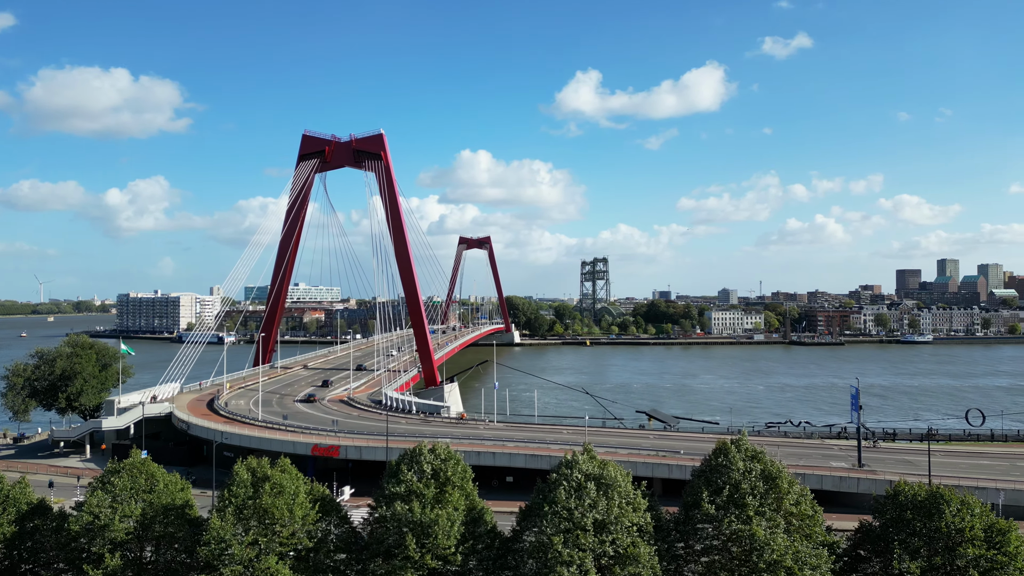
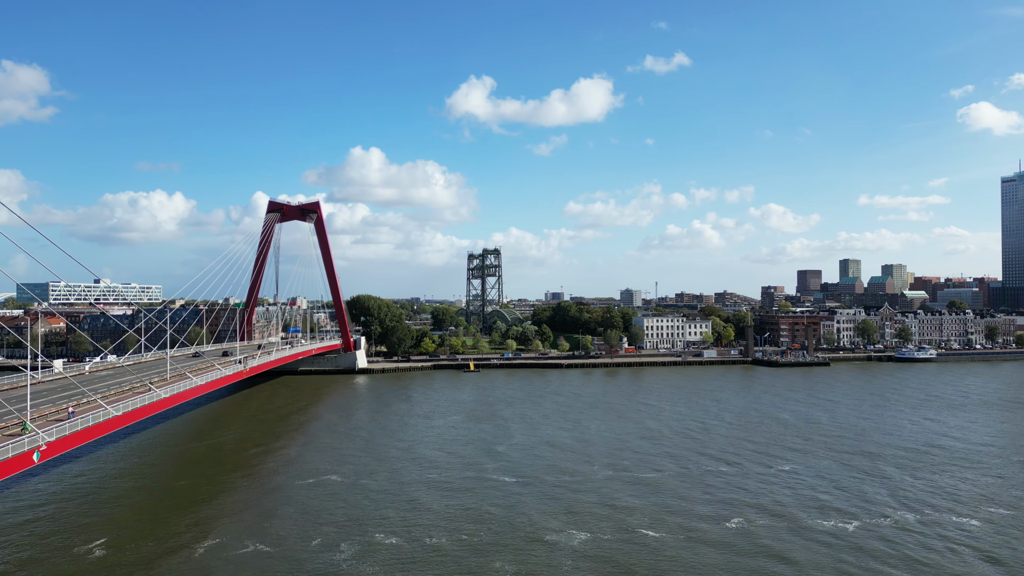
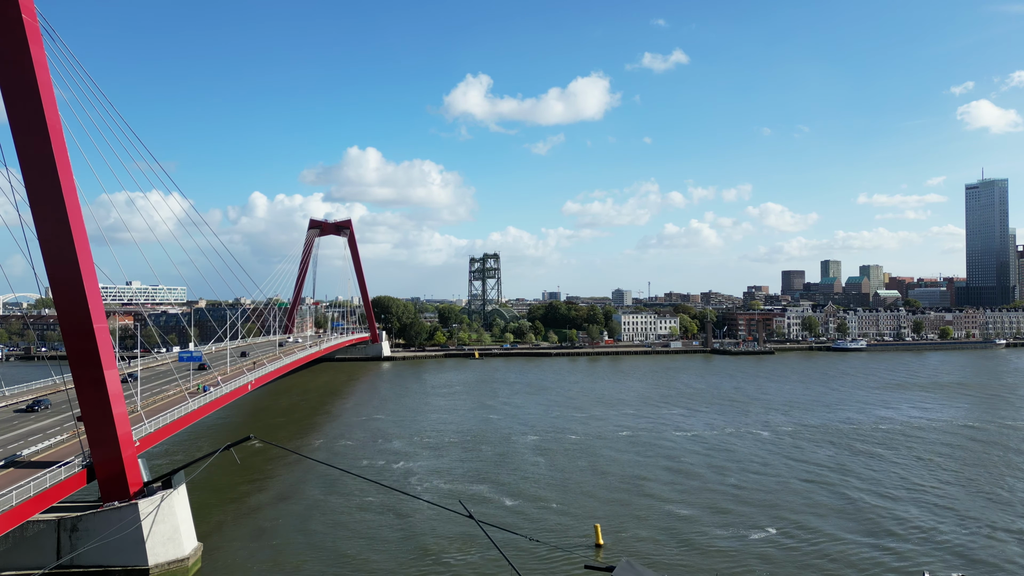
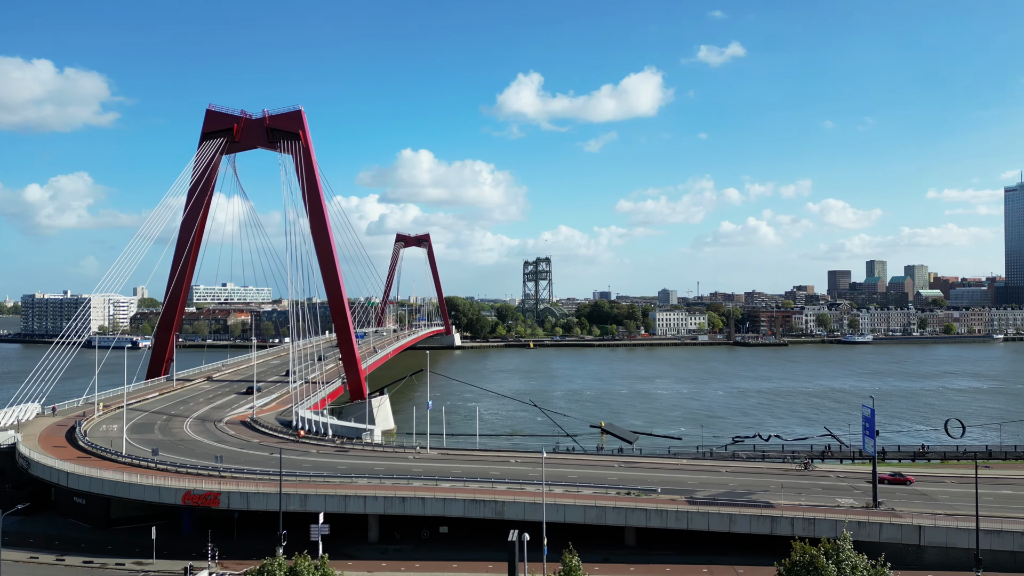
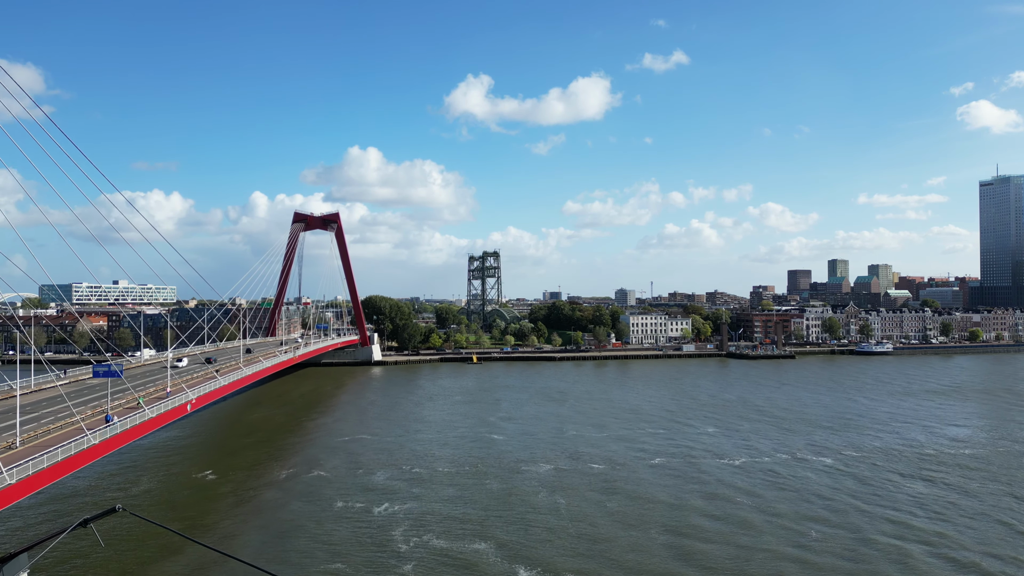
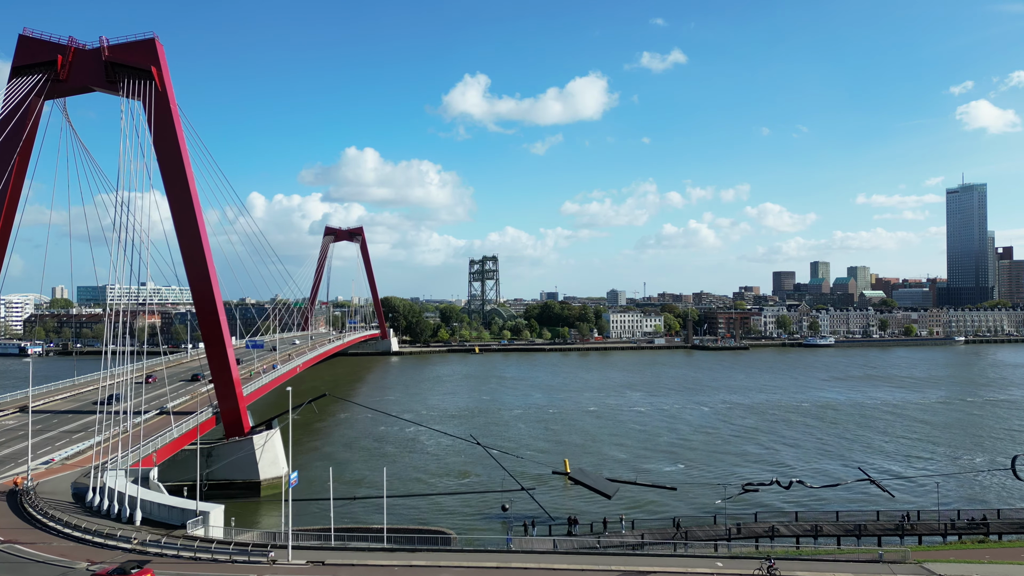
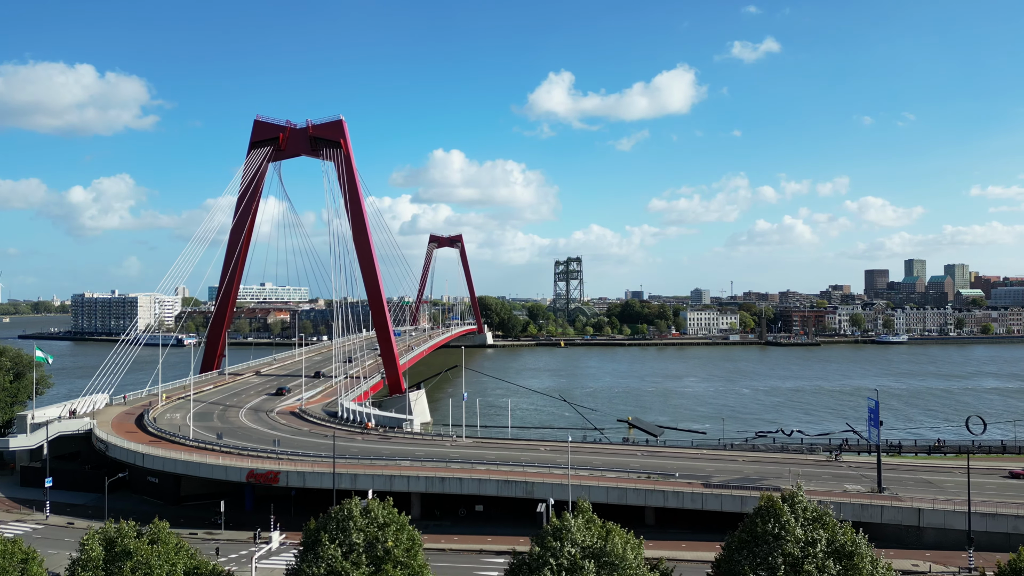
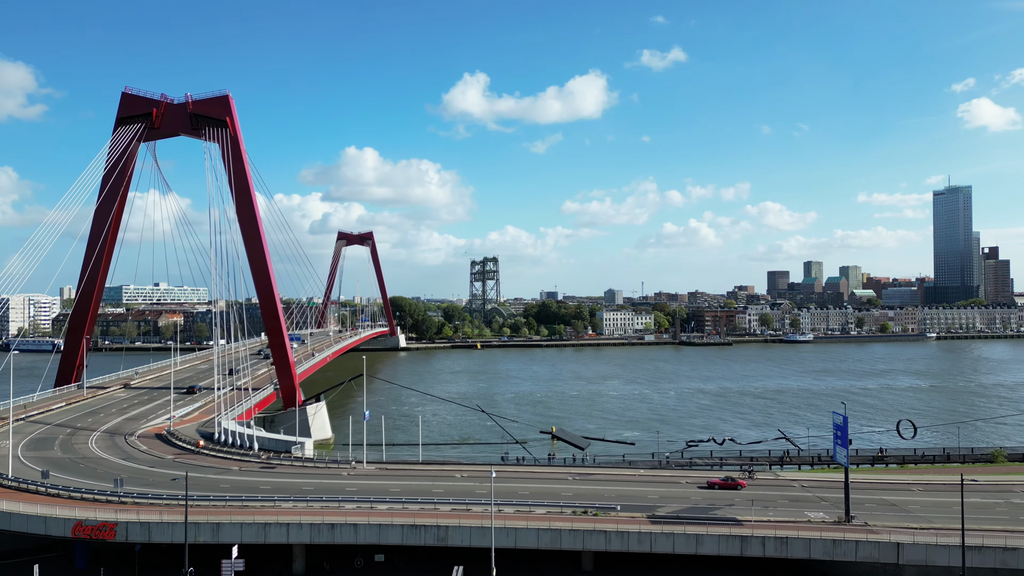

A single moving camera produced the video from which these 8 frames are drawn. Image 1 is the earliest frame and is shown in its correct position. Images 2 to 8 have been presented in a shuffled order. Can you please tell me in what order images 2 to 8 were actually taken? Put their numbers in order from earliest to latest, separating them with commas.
7, 4, 8, 6, 3, 5, 2
